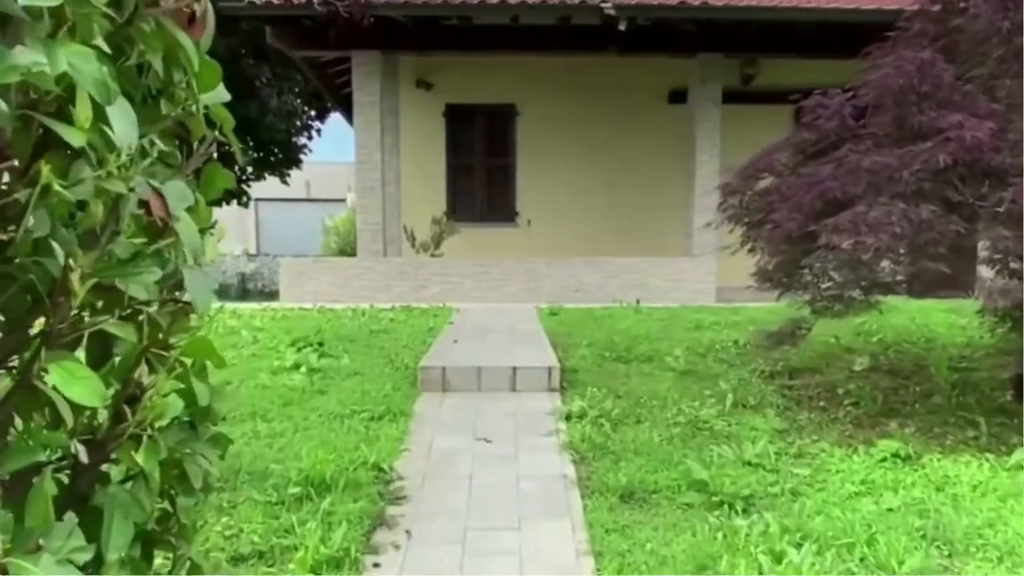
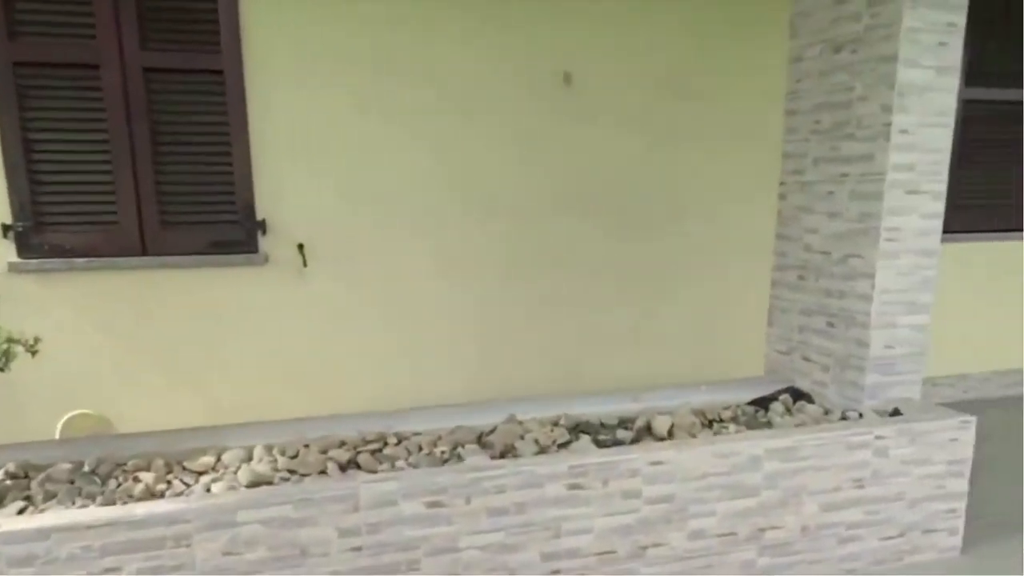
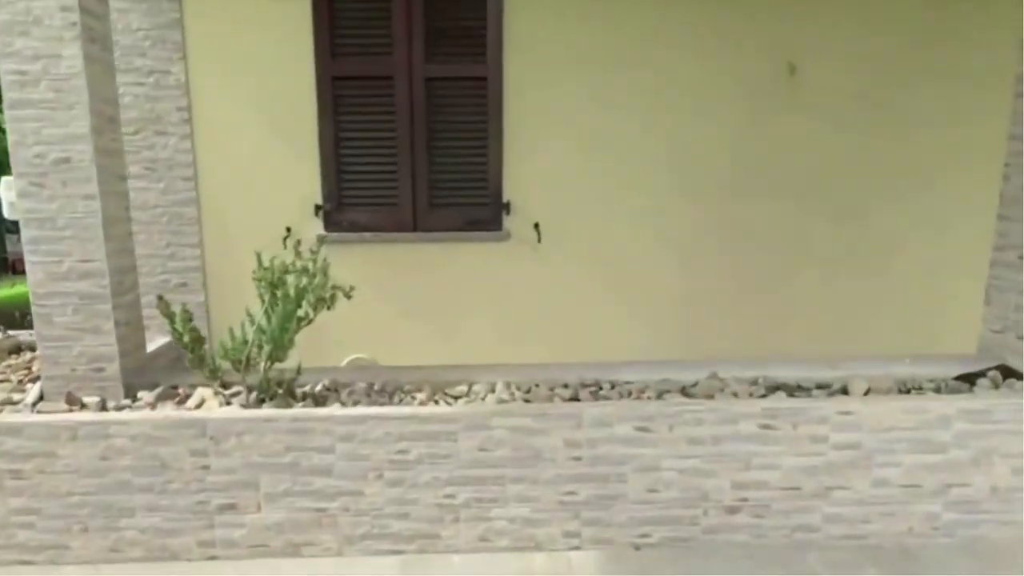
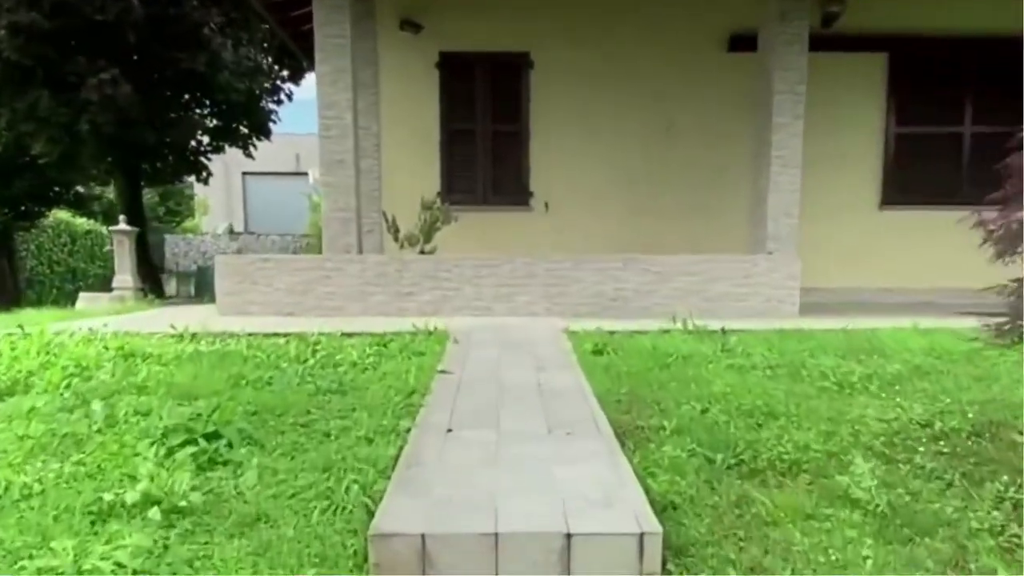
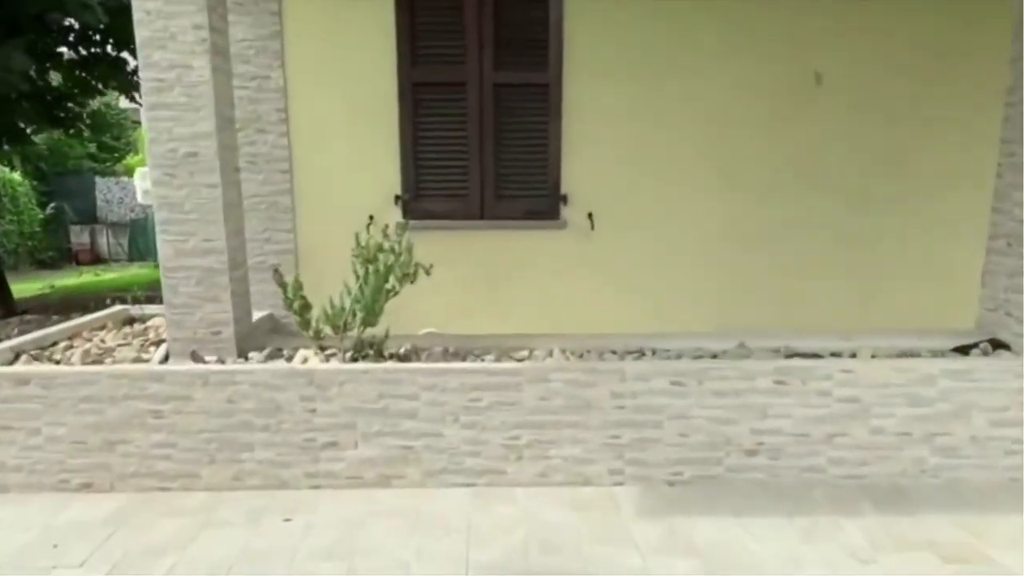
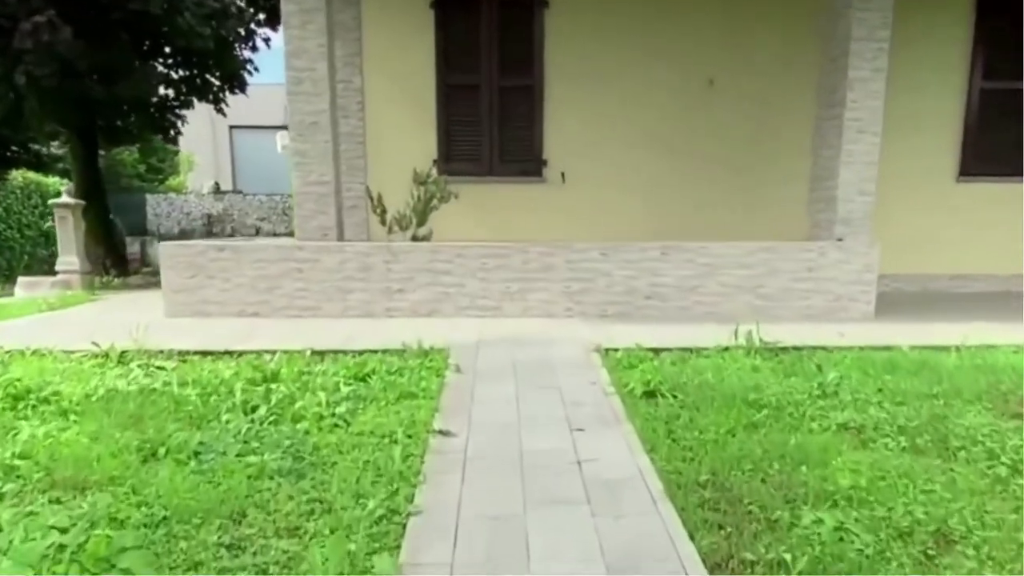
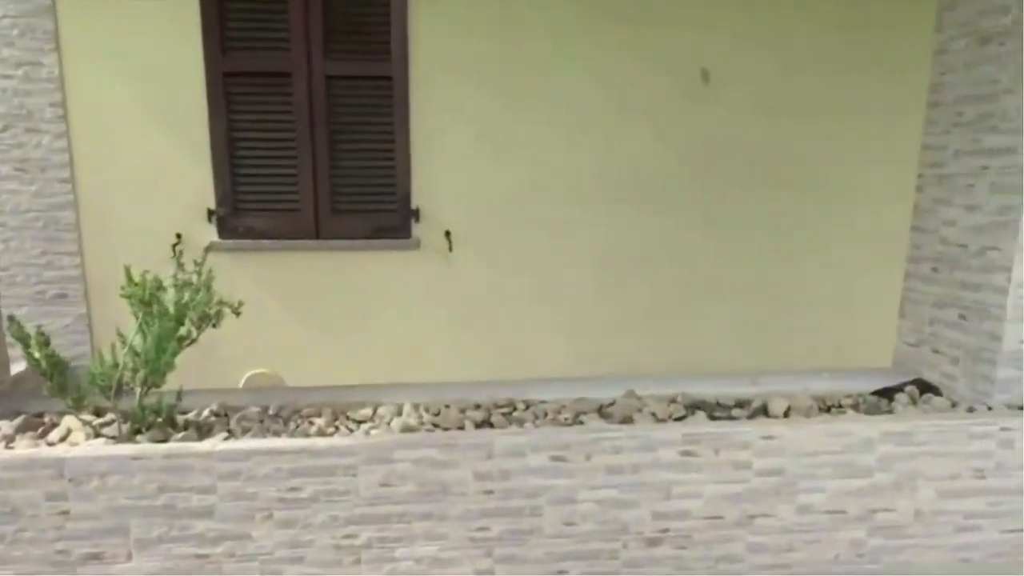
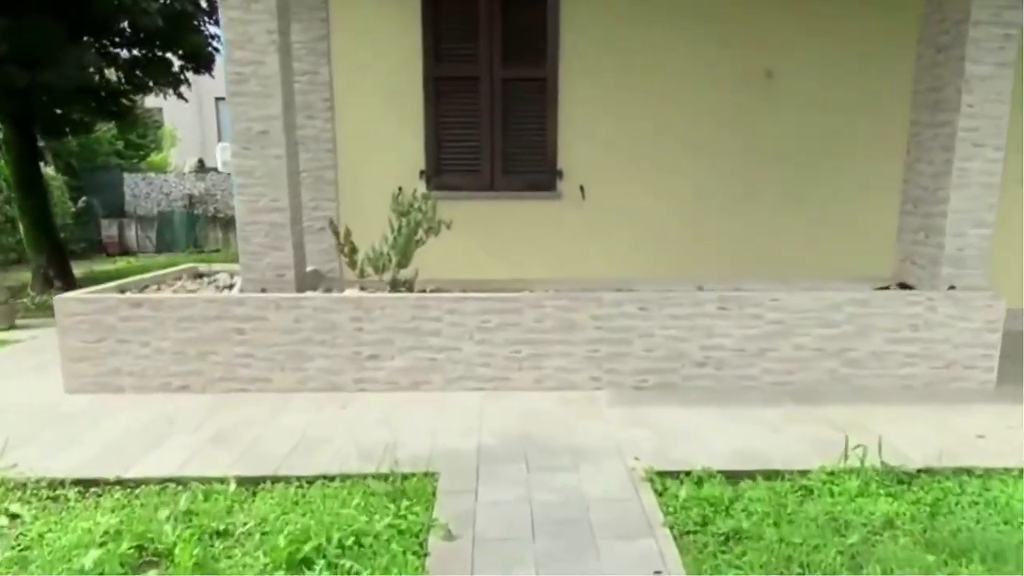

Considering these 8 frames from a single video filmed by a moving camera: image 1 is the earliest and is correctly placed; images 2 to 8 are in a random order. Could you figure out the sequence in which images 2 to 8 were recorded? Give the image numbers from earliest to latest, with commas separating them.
4, 6, 8, 5, 3, 7, 2
